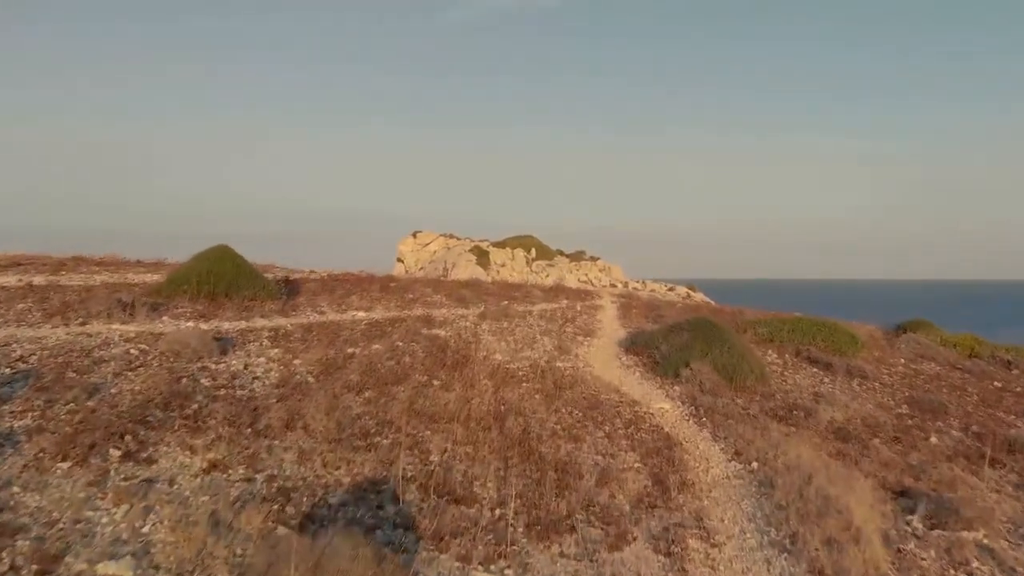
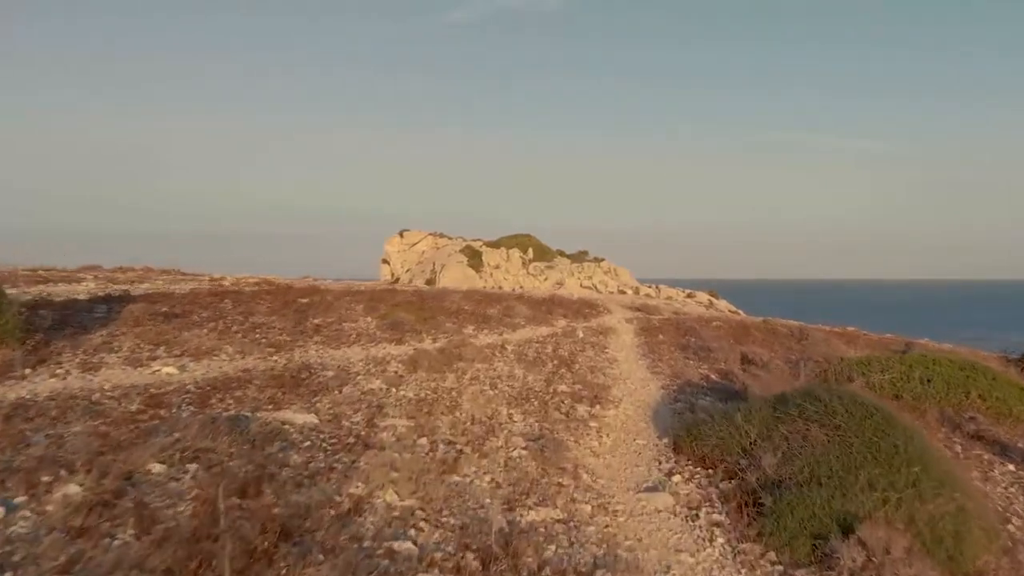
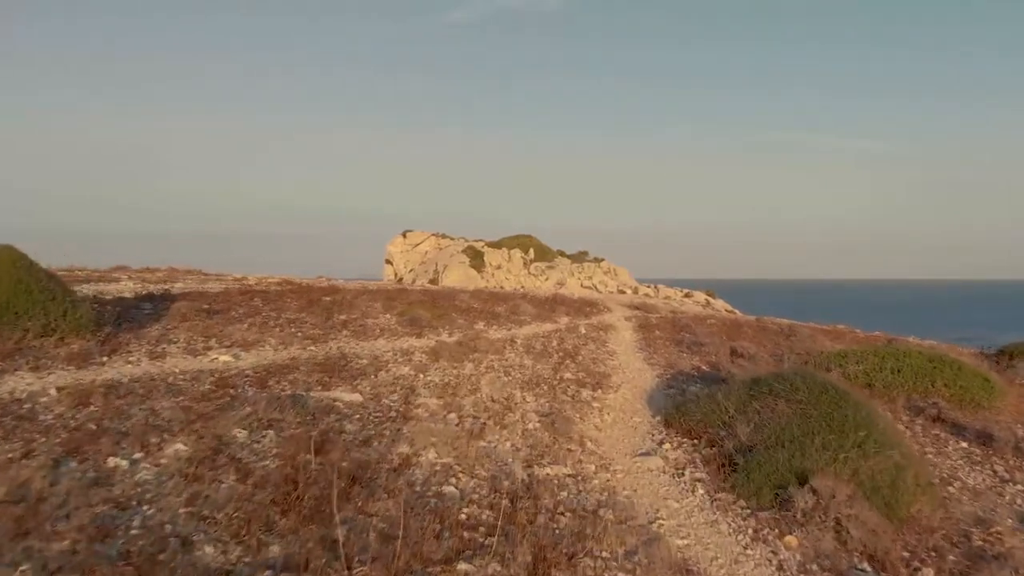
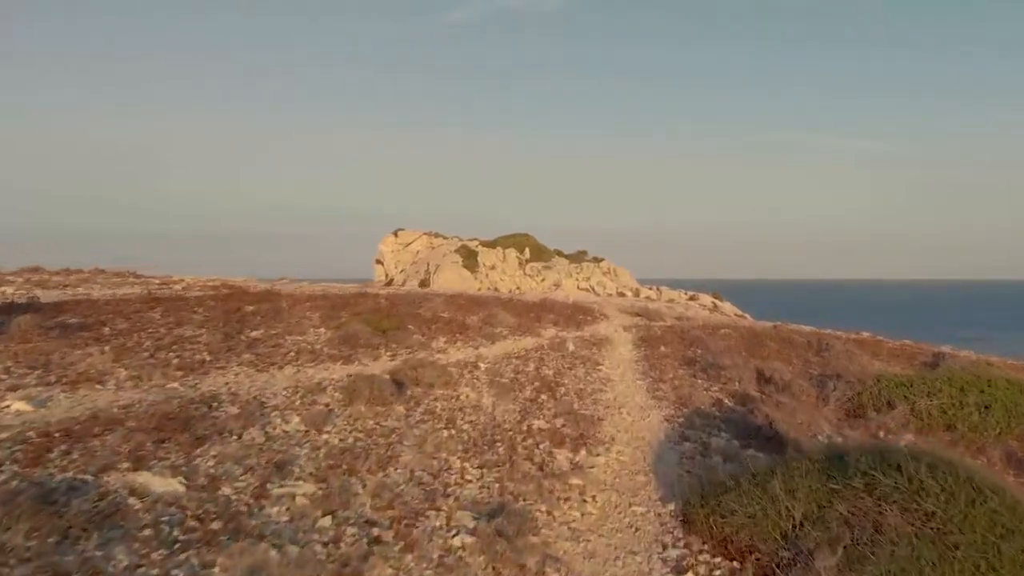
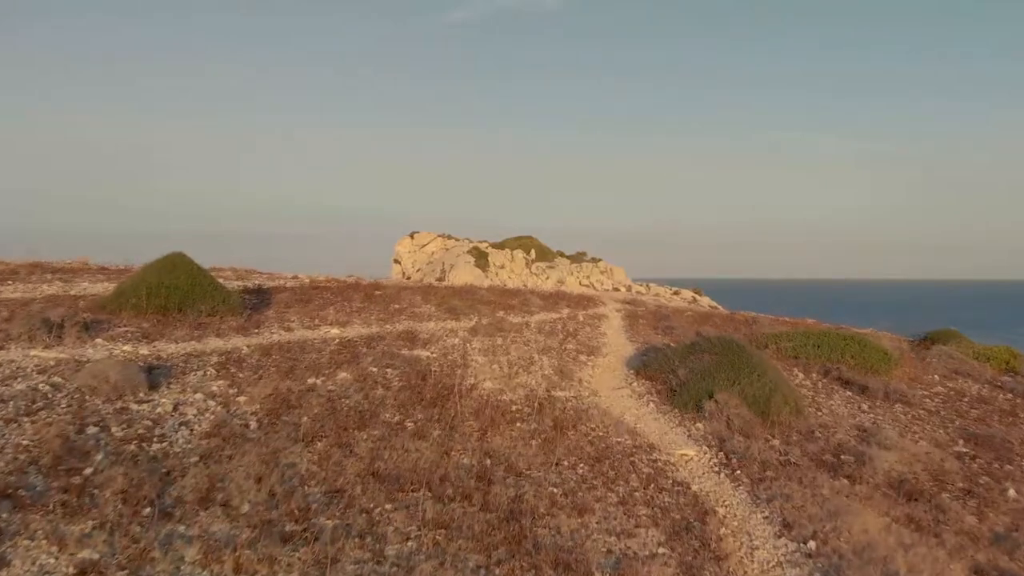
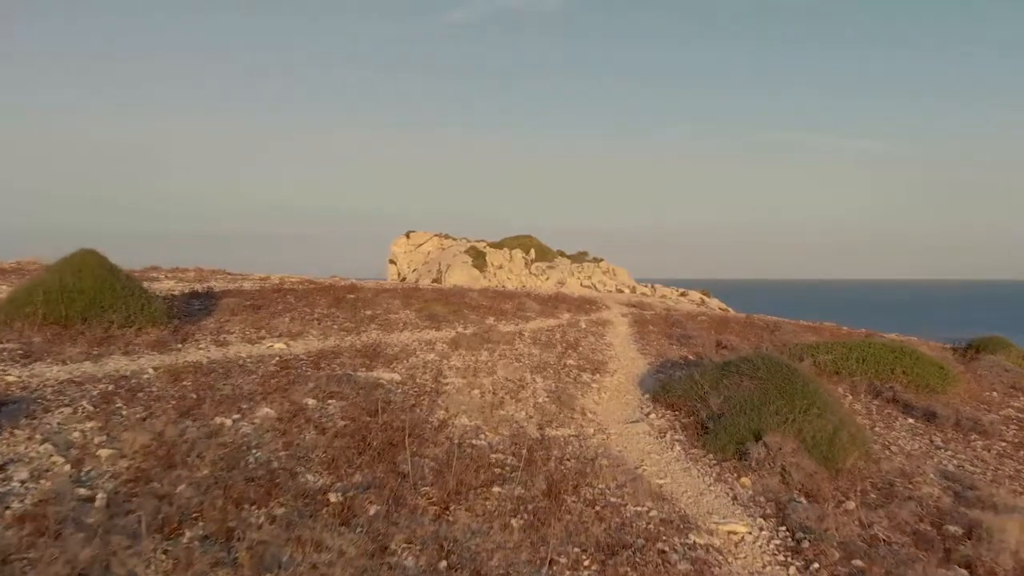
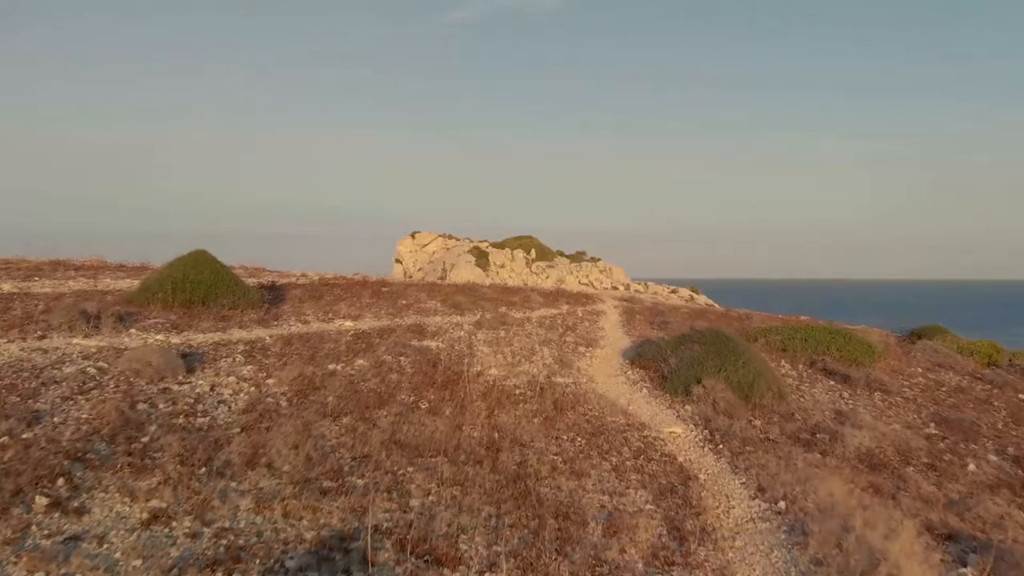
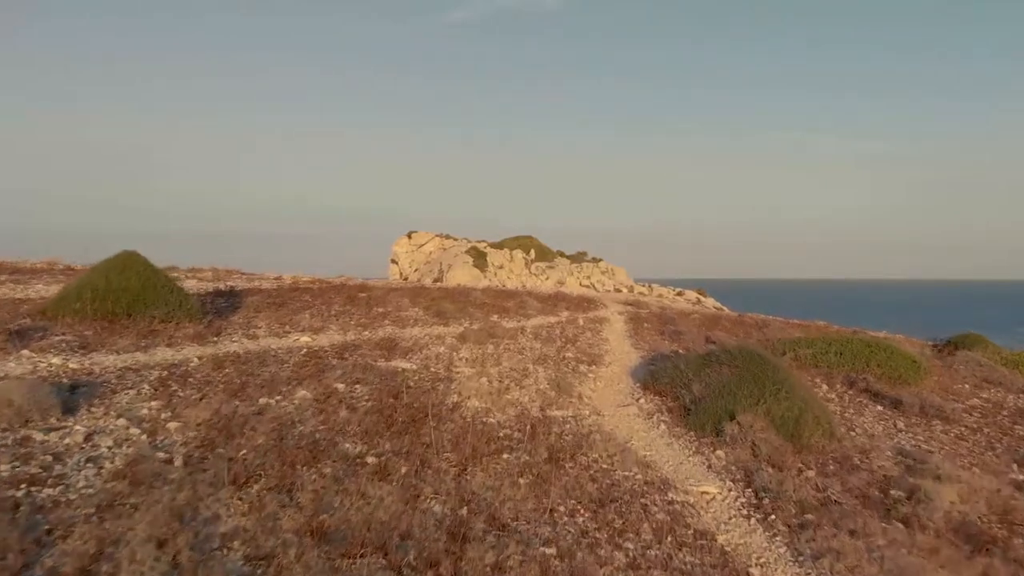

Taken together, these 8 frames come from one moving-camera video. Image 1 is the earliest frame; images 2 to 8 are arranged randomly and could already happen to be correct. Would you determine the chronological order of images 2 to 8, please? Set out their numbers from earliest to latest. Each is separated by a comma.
7, 5, 8, 6, 3, 2, 4
